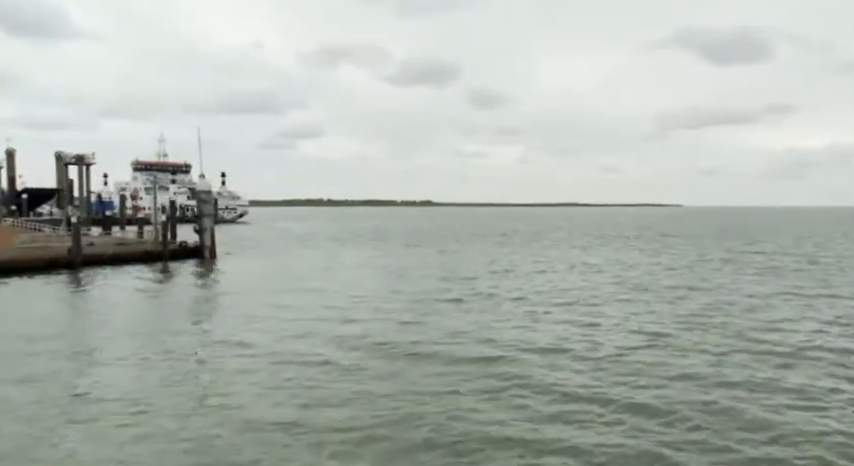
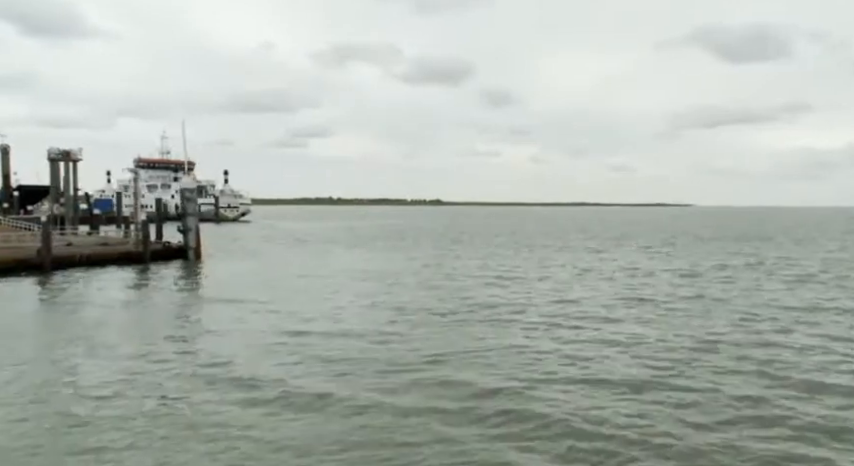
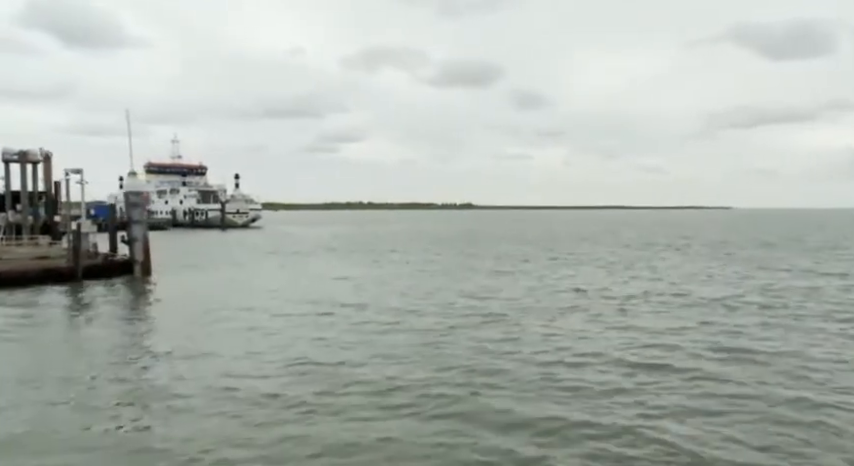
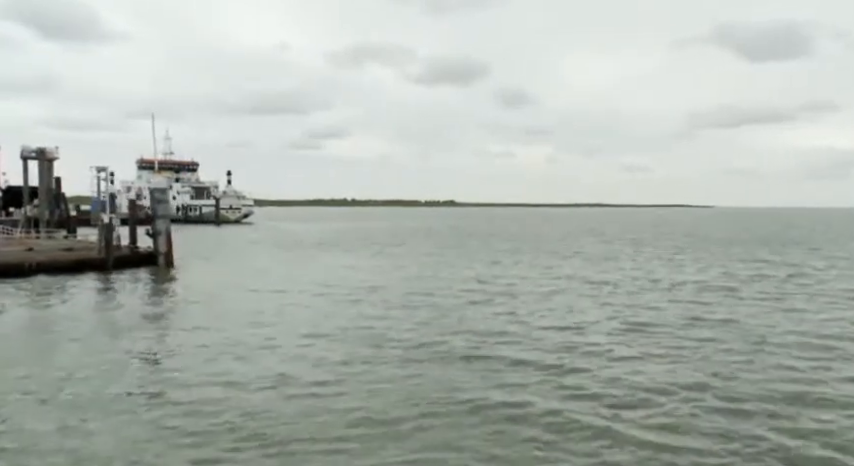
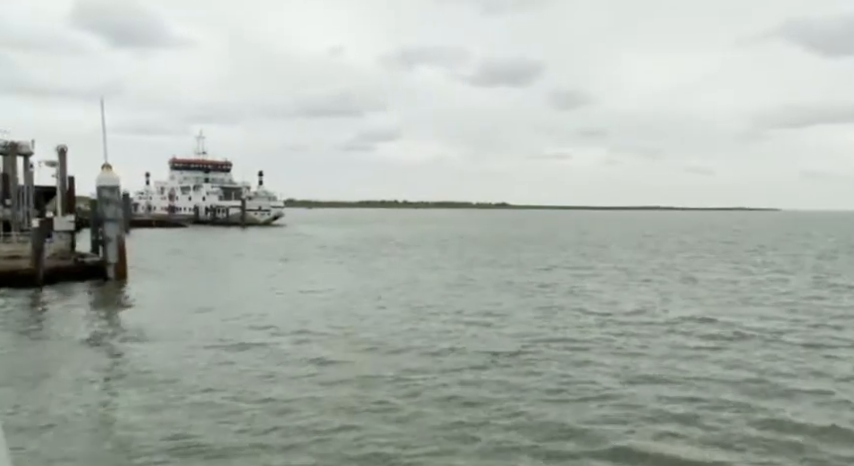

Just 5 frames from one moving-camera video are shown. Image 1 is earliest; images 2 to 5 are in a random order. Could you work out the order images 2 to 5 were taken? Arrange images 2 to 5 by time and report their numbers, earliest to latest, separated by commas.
2, 4, 3, 5
